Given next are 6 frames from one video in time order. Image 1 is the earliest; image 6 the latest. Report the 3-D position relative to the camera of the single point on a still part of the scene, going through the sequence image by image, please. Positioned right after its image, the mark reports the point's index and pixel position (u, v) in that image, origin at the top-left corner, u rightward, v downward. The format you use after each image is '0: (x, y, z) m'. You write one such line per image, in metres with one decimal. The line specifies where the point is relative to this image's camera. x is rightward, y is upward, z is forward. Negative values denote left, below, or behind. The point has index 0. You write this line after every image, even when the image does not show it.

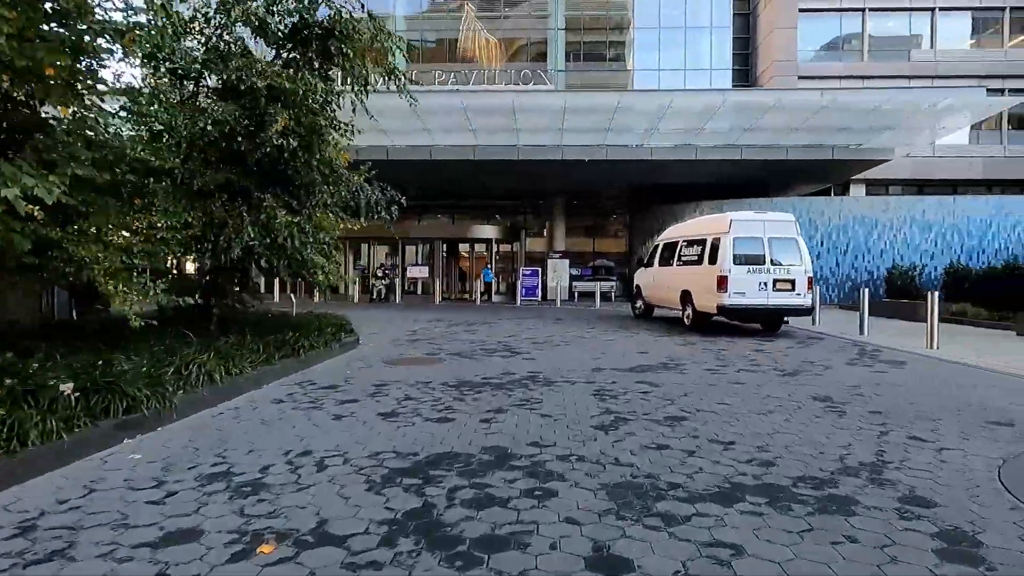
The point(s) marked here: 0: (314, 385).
0: (-2.3, -1.1, +7.6) m
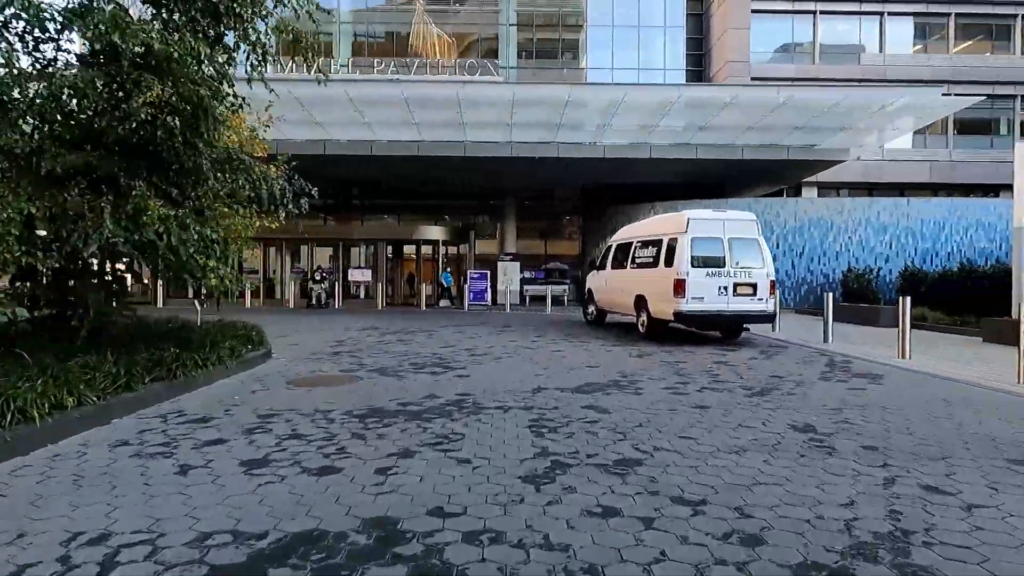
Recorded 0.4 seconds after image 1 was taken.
0: (-3.0, -1.2, +6.1) m
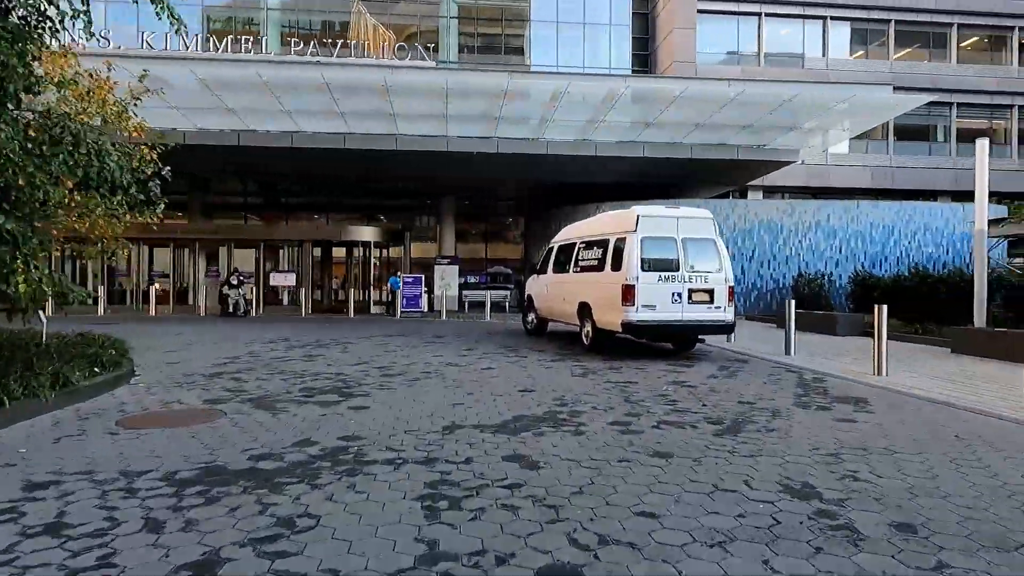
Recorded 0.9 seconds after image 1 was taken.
0: (-3.8, -1.3, +4.0) m
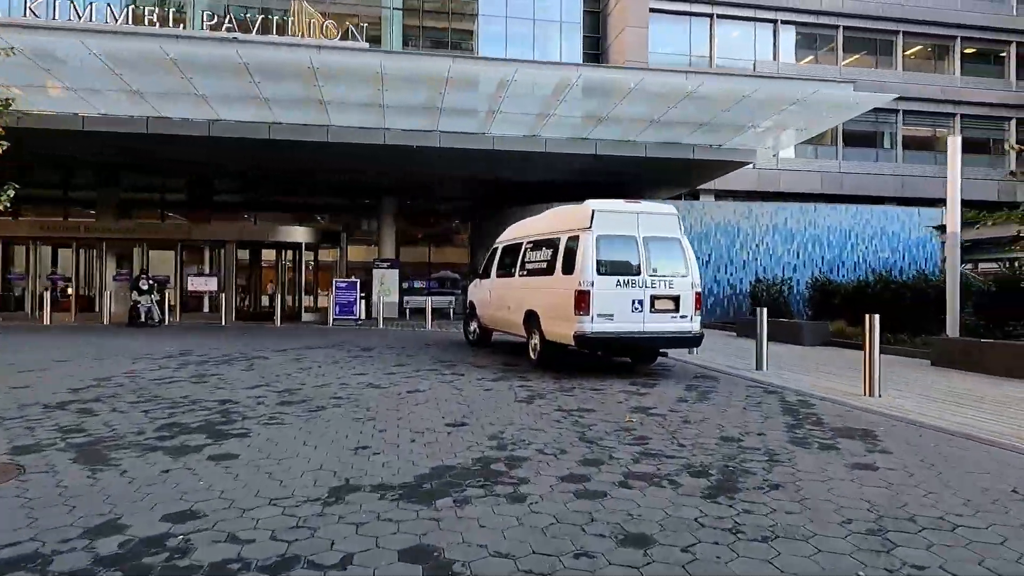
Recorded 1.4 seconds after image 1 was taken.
0: (-4.2, -1.3, +2.1) m
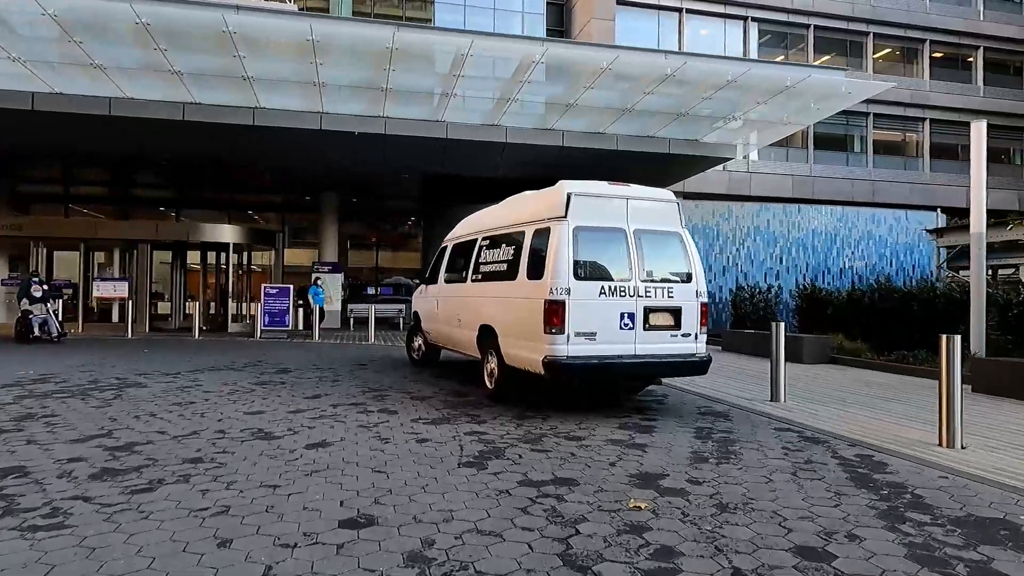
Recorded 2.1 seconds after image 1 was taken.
0: (-4.3, -1.3, -0.6) m
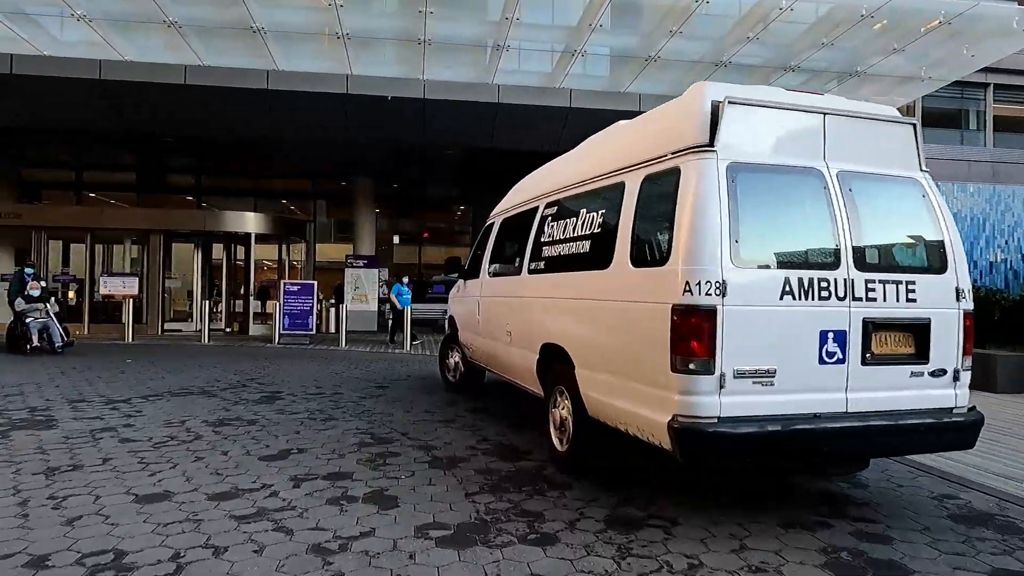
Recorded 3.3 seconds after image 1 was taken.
0: (-4.4, -1.3, -3.6) m
